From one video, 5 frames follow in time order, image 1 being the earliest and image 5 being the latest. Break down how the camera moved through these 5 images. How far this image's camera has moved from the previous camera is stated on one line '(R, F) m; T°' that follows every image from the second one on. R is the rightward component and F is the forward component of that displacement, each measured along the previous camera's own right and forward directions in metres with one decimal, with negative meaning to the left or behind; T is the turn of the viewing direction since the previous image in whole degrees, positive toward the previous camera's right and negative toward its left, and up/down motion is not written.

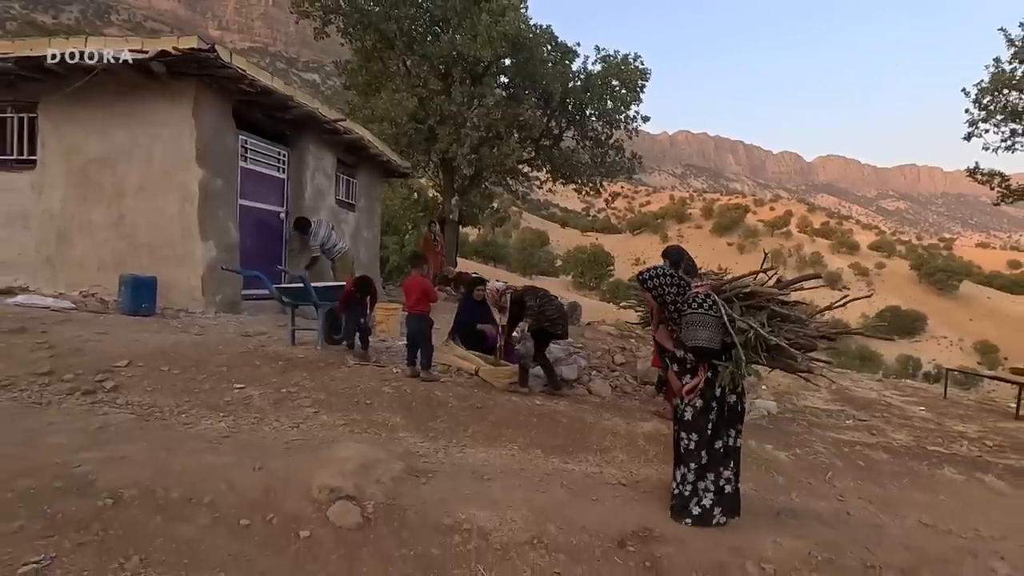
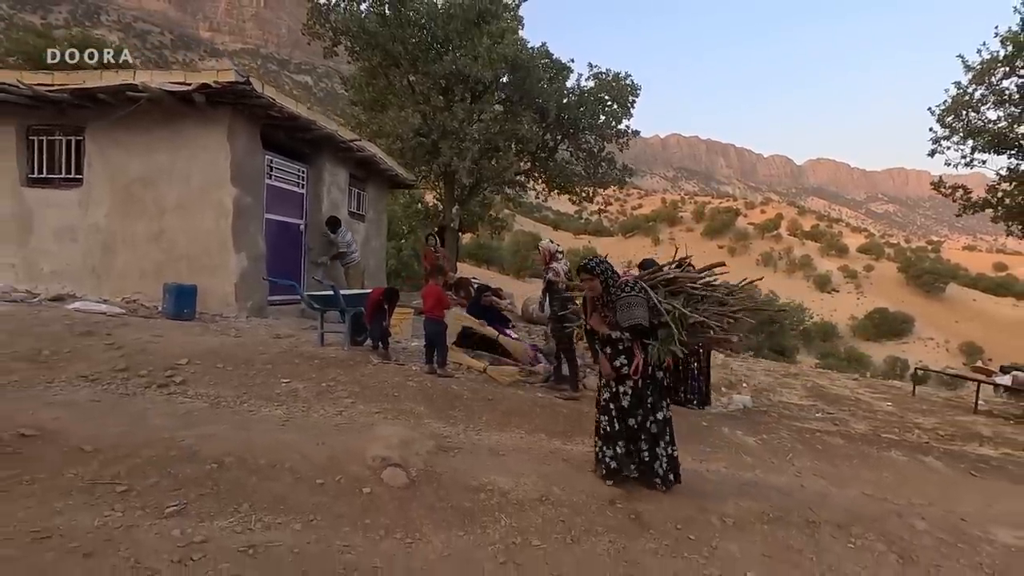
(-0.2, -0.9) m; +1°
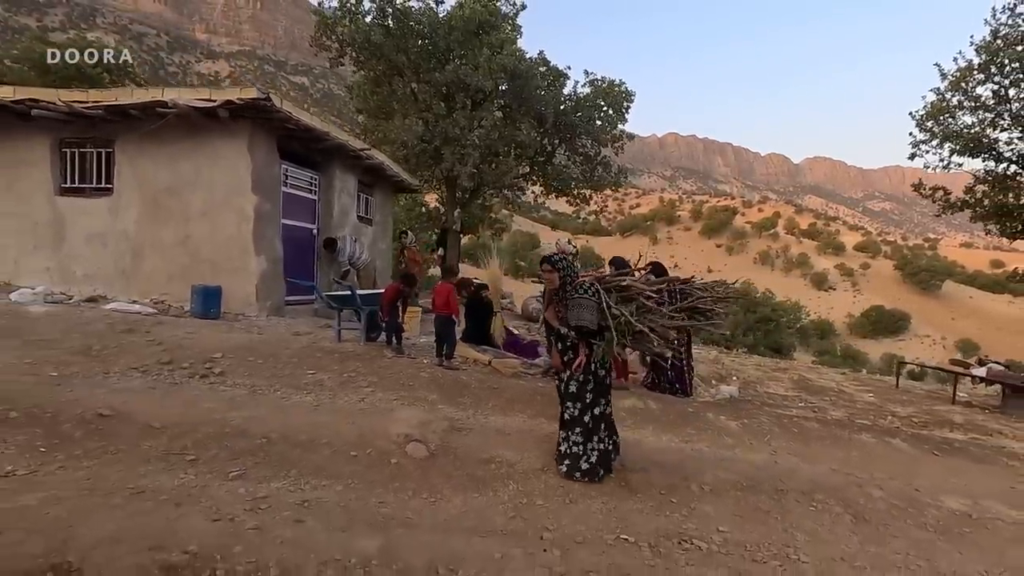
(-0.1, -0.6) m; 0°
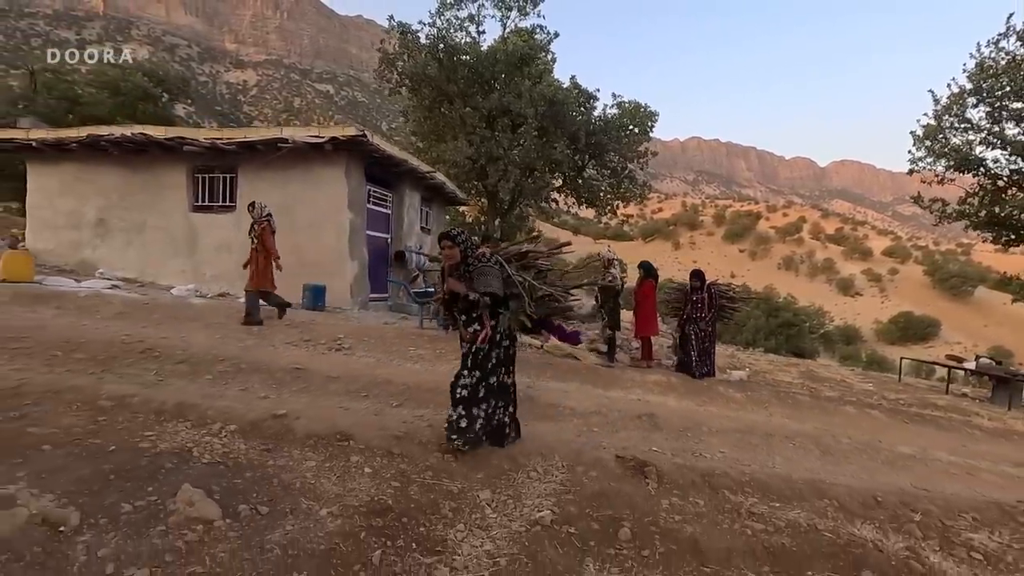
(-0.5, -2.0) m; -2°
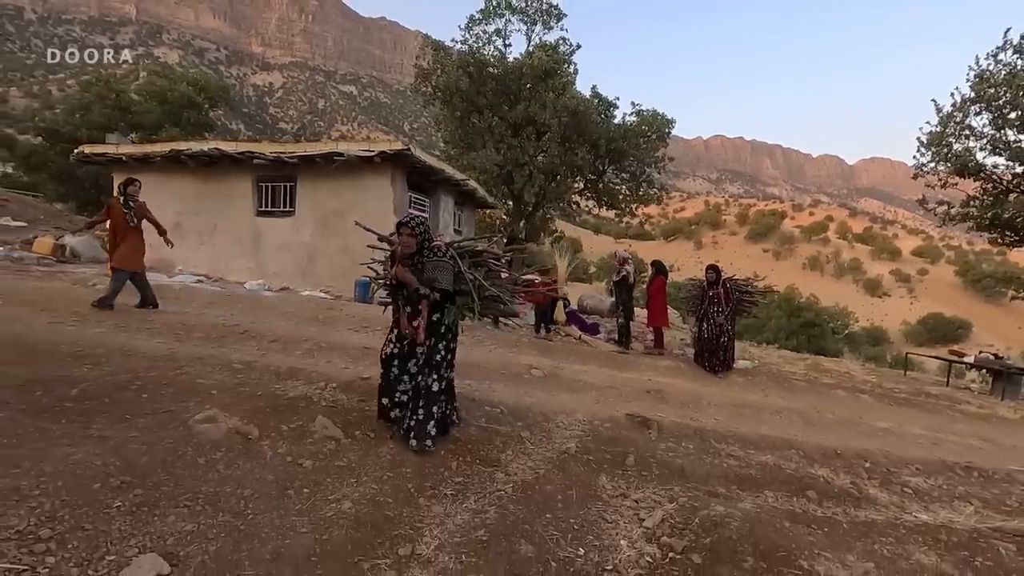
(-0.1, -1.3) m; -2°
